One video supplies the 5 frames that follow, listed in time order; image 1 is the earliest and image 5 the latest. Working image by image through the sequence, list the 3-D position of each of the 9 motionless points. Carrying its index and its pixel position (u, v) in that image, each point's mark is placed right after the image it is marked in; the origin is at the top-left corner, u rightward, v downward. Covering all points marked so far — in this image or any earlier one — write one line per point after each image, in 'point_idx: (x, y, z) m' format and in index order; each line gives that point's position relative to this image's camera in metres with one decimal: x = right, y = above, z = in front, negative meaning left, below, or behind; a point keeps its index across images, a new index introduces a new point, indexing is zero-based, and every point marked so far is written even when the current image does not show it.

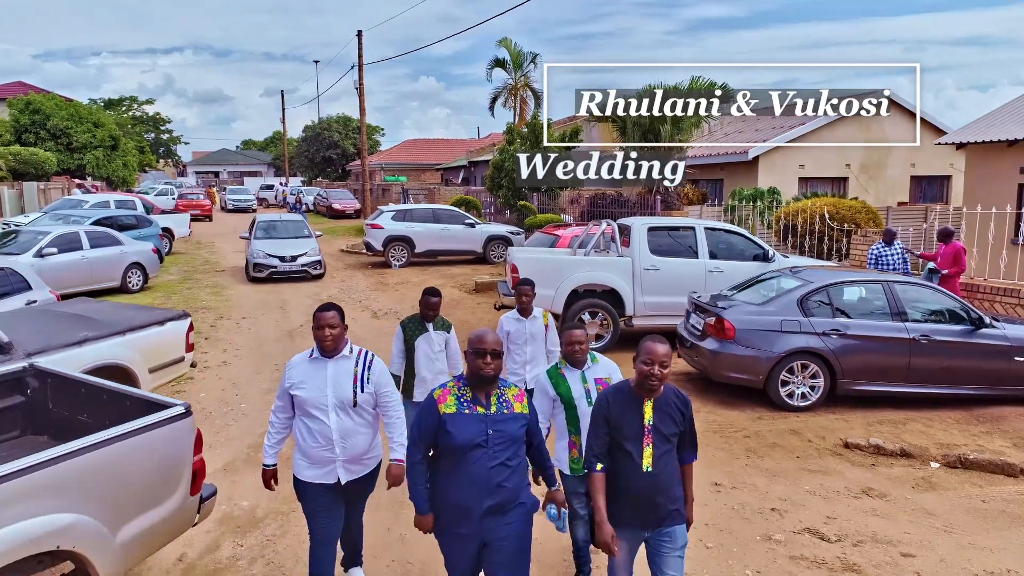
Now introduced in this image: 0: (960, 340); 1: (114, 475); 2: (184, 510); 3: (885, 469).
0: (+4.3, -0.5, +6.8) m
1: (-1.9, -0.9, +3.4) m
2: (-1.7, -1.2, +3.8) m
3: (+3.0, -1.4, +5.8) m
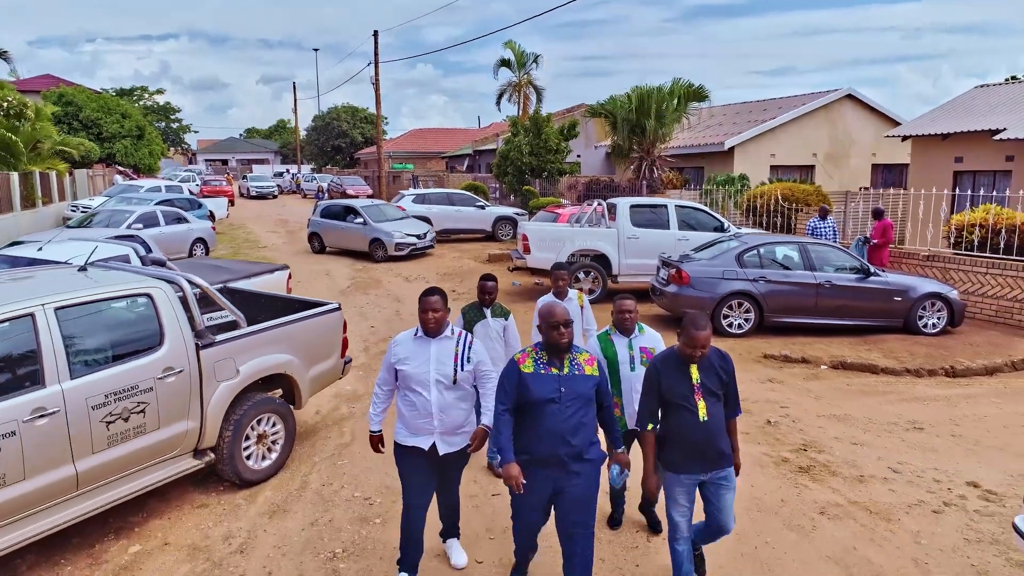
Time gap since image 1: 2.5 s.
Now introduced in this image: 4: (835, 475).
0: (+4.4, 0.0, +9.3) m
1: (-1.7, -0.4, +5.9) m
2: (-1.5, -0.7, +6.3) m
3: (+3.2, -0.9, +8.3) m
4: (+2.4, -1.4, +5.3) m
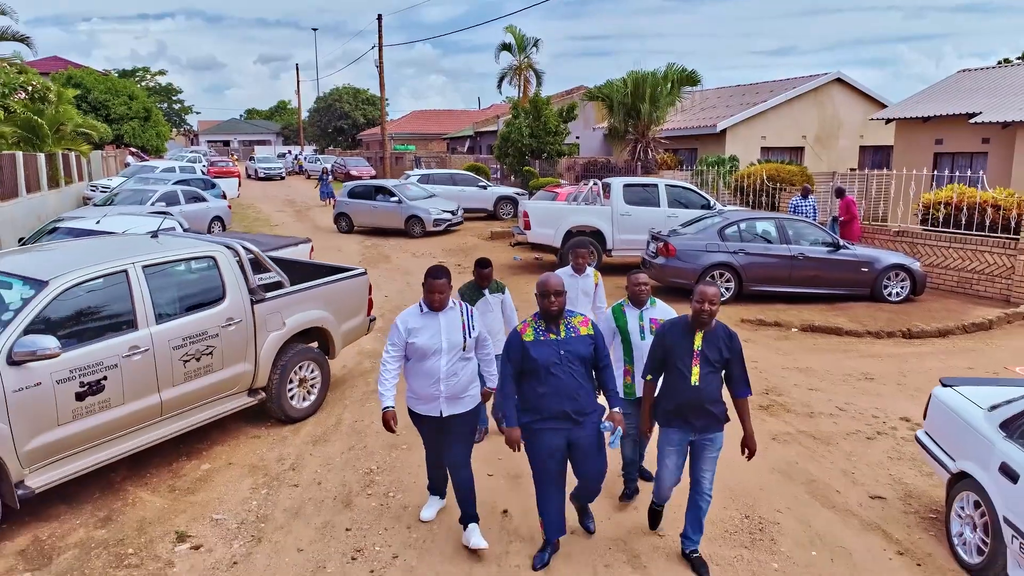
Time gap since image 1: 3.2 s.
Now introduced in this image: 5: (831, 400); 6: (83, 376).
0: (+4.5, +0.4, +10.3) m
1: (-1.7, -0.1, +6.9) m
2: (-1.5, -0.4, +7.3) m
3: (+3.2, -0.6, +9.2) m
4: (+2.4, -1.1, +6.3) m
5: (+2.9, -1.0, +6.7) m
6: (-2.8, -0.6, +4.7) m
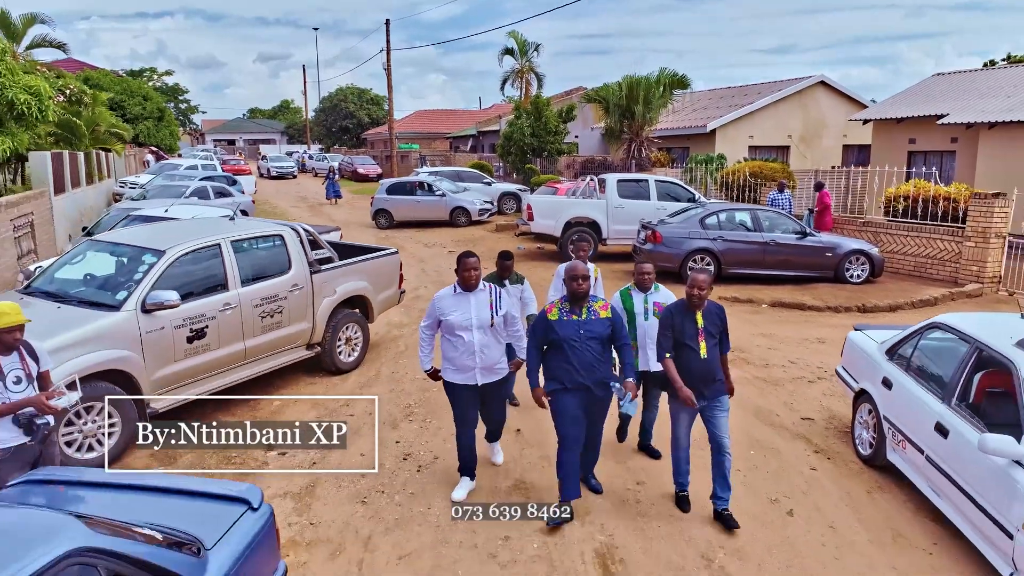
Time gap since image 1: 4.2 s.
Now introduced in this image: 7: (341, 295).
0: (+4.6, +0.7, +11.6) m
1: (-1.6, +0.2, +8.2) m
2: (-1.4, -0.1, +8.7) m
3: (+3.3, -0.3, +10.6) m
4: (+2.5, -0.8, +7.7) m
5: (+3.0, -0.8, +8.0) m
6: (-2.7, -0.3, +6.1) m
7: (-1.8, -0.1, +7.7) m
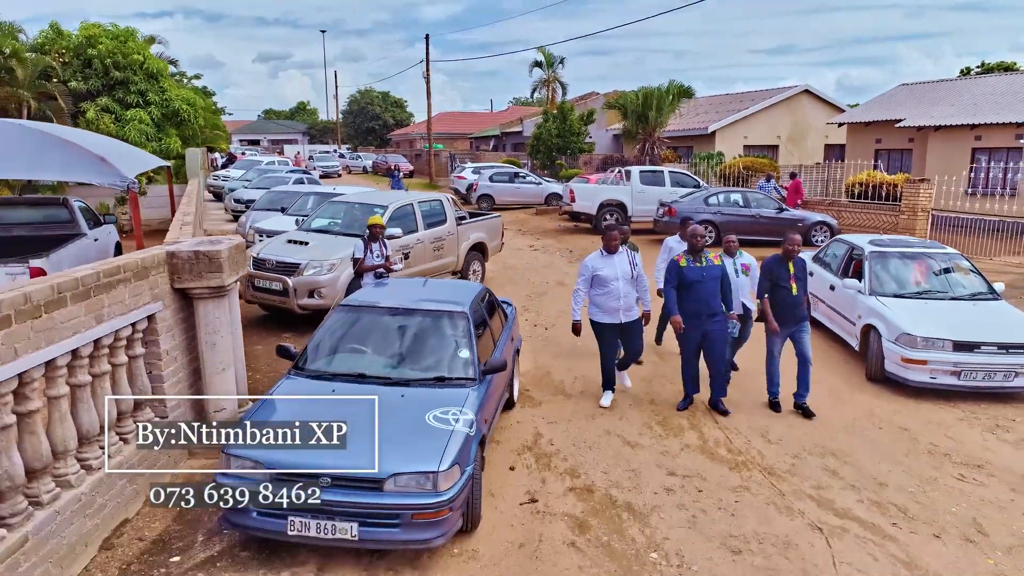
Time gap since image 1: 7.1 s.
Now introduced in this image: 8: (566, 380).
0: (+5.7, +1.6, +15.7) m
1: (-0.4, +1.0, +12.3) m
2: (-0.2, +0.8, +12.7) m
3: (+4.5, +0.6, +14.7) m
4: (+3.7, 0.0, +11.8) m
5: (+4.2, +0.1, +12.1) m
6: (-1.6, +0.5, +10.2) m
7: (-0.6, +0.8, +11.8) m
8: (+0.6, -1.0, +7.7) m
